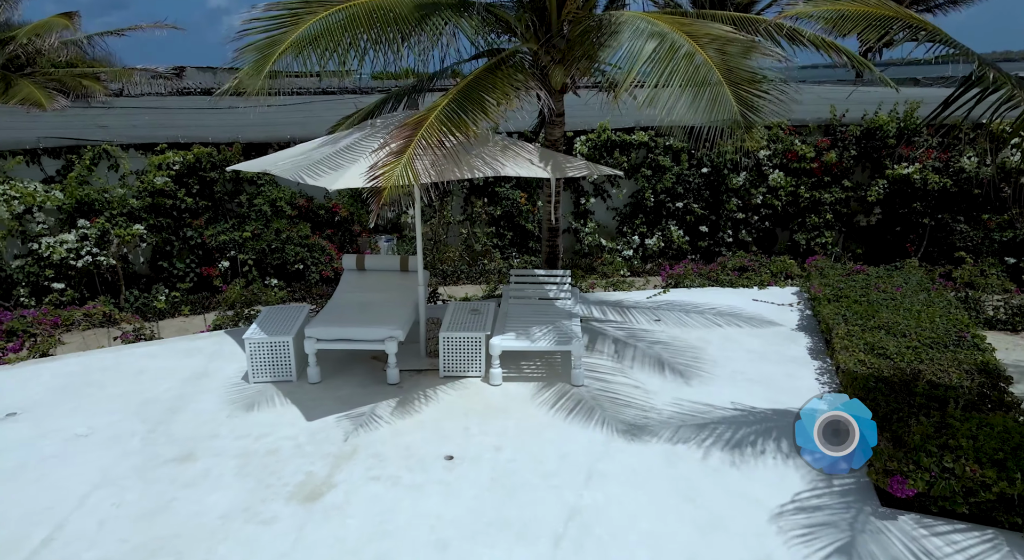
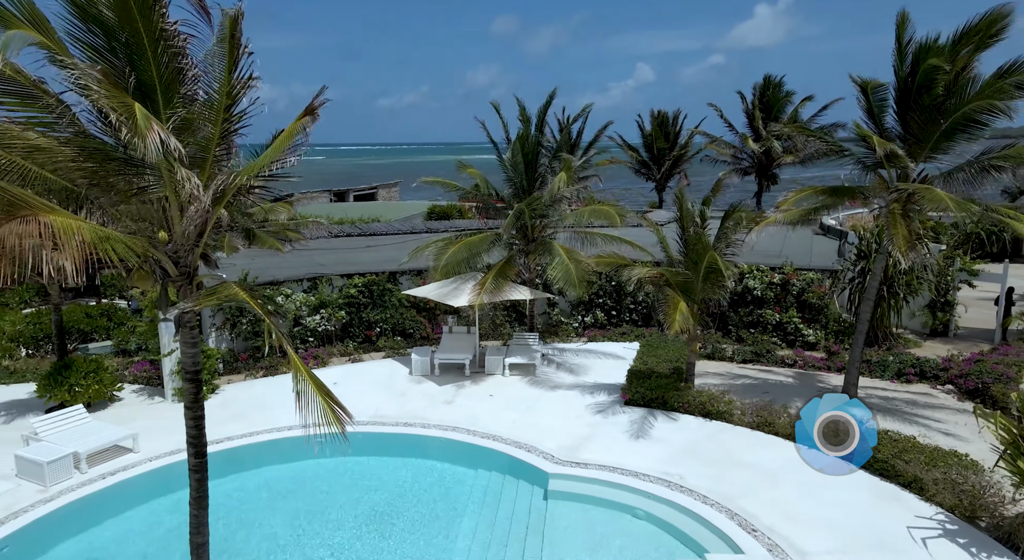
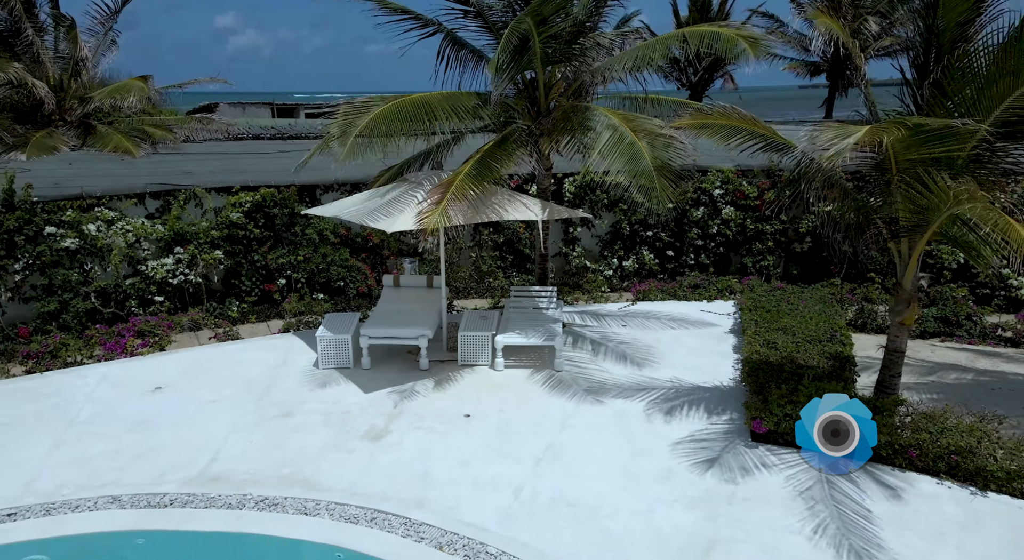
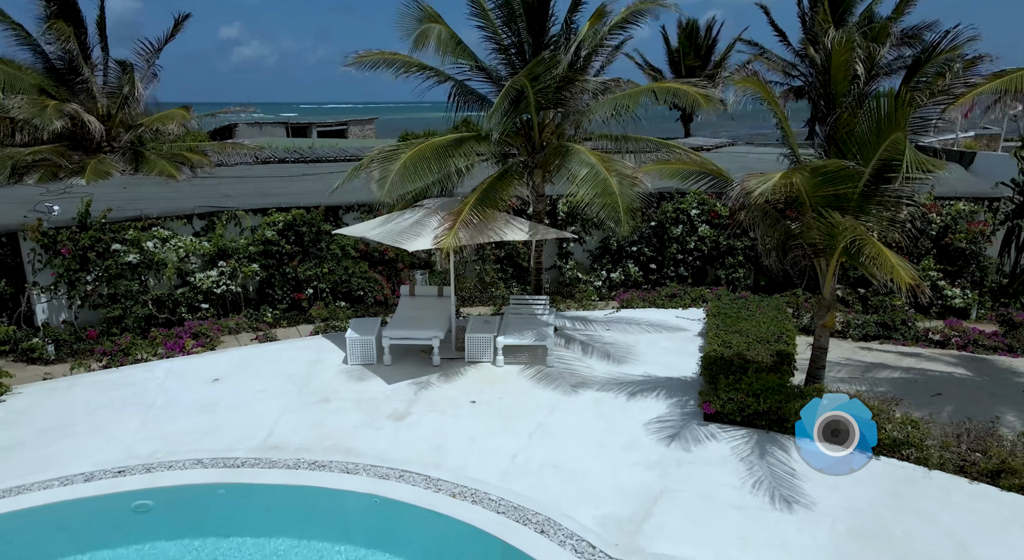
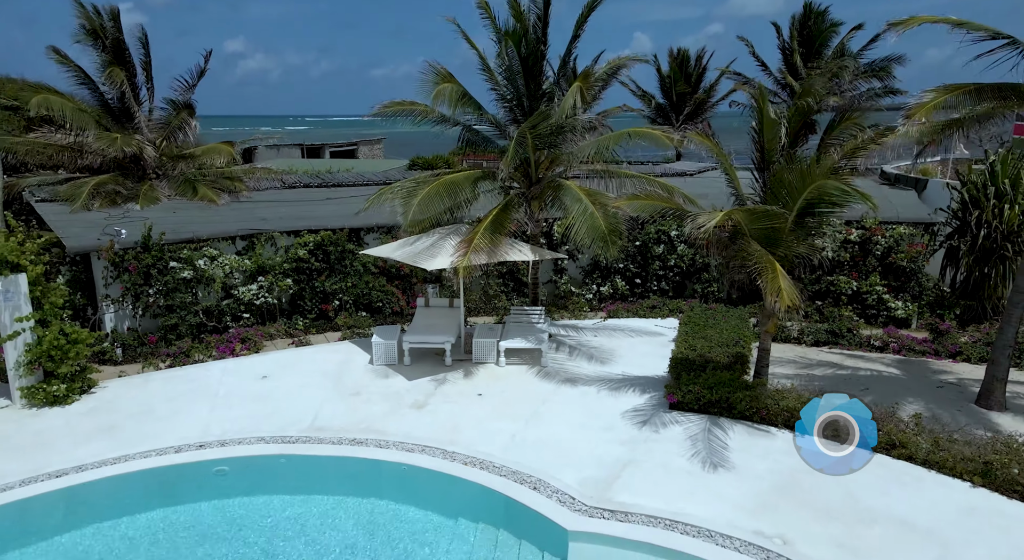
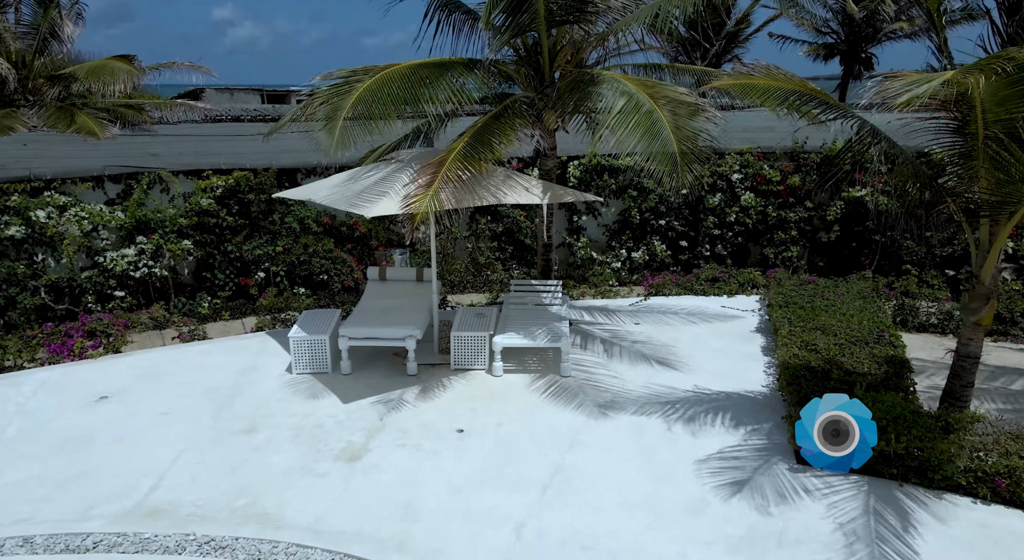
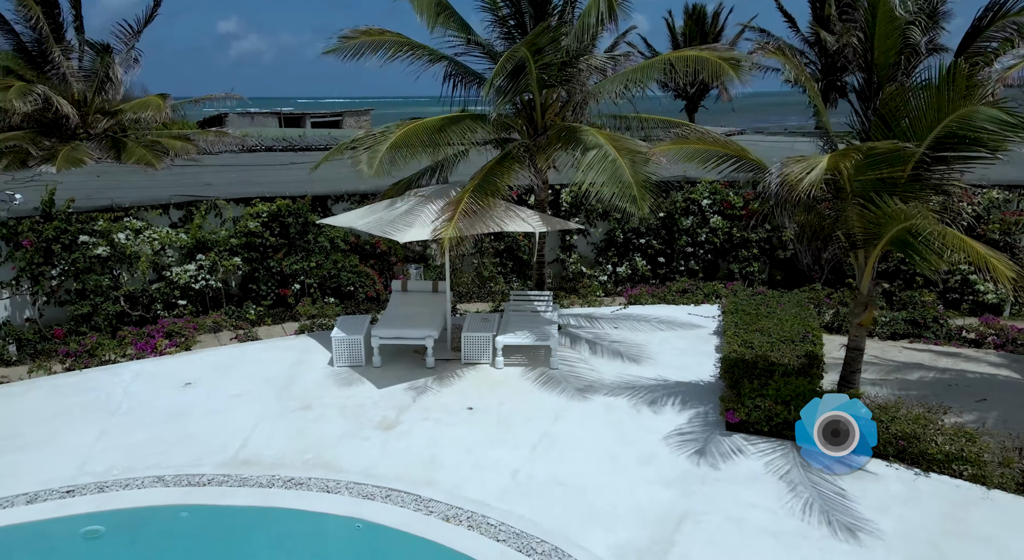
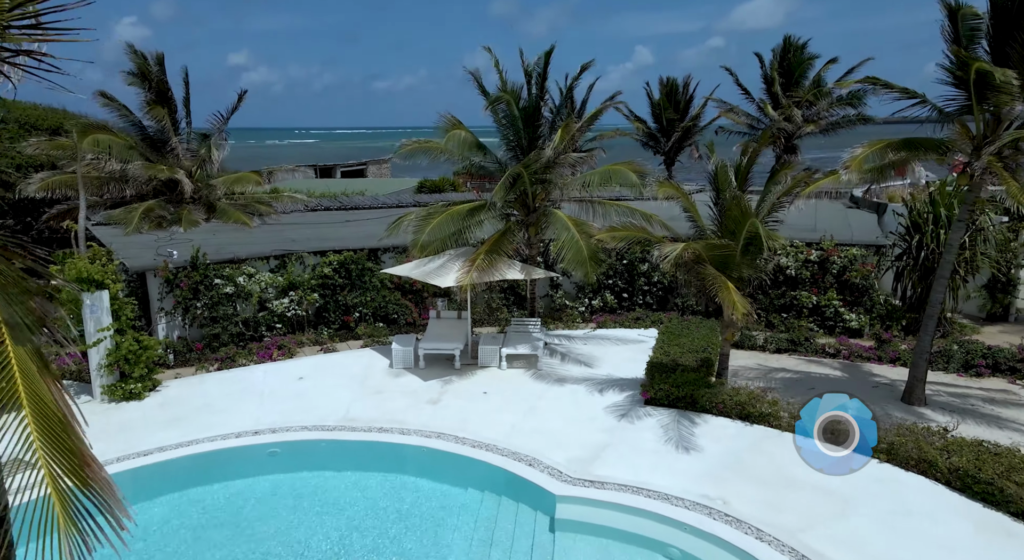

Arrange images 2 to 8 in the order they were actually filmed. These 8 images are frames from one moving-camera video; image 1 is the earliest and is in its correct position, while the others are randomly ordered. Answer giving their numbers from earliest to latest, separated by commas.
6, 3, 7, 4, 5, 8, 2
